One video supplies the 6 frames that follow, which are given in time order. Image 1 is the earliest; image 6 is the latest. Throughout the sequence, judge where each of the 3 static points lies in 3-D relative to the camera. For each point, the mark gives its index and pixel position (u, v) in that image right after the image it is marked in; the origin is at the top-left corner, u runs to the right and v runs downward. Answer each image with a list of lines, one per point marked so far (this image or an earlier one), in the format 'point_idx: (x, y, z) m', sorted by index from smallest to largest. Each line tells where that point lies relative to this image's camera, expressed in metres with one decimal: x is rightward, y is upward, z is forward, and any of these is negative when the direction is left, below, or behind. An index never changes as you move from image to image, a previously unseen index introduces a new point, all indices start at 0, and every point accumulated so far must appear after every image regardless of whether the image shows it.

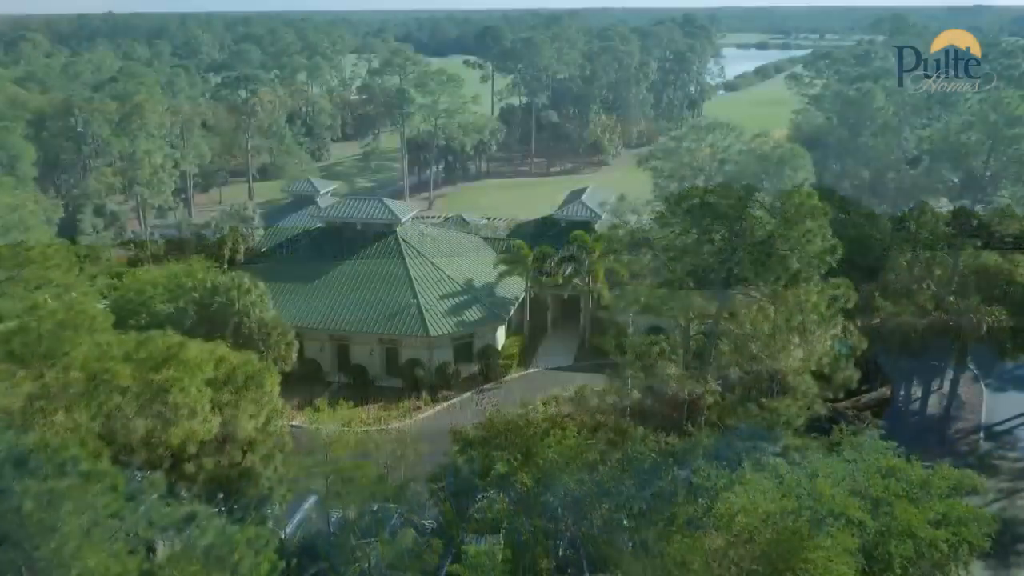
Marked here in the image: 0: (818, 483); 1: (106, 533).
0: (+5.9, -3.8, +18.0) m
1: (-6.2, -3.7, +14.5) m
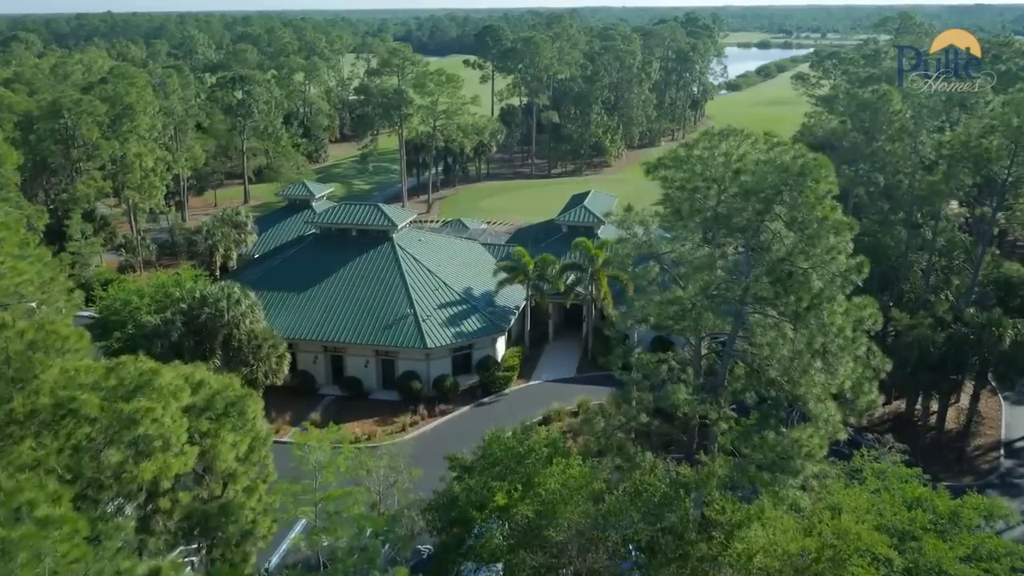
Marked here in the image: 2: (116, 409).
0: (+5.9, -4.2, +16.7) m
1: (-6.2, -4.1, +13.2) m
2: (-6.7, -2.0, +15.6) m
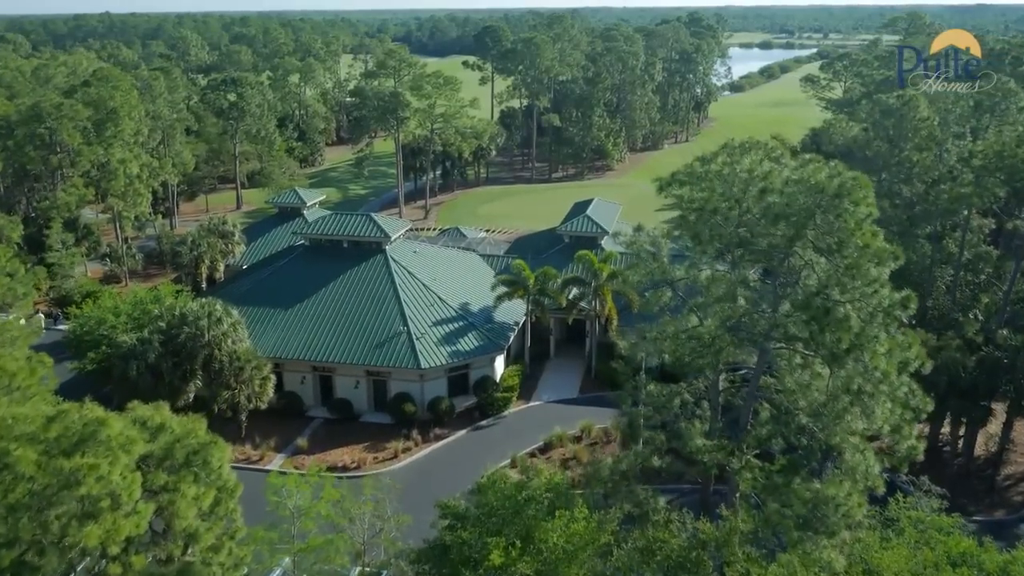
0: (+5.9, -4.7, +14.8) m
1: (-6.3, -4.7, +11.3) m
2: (-6.7, -2.6, +13.7) m
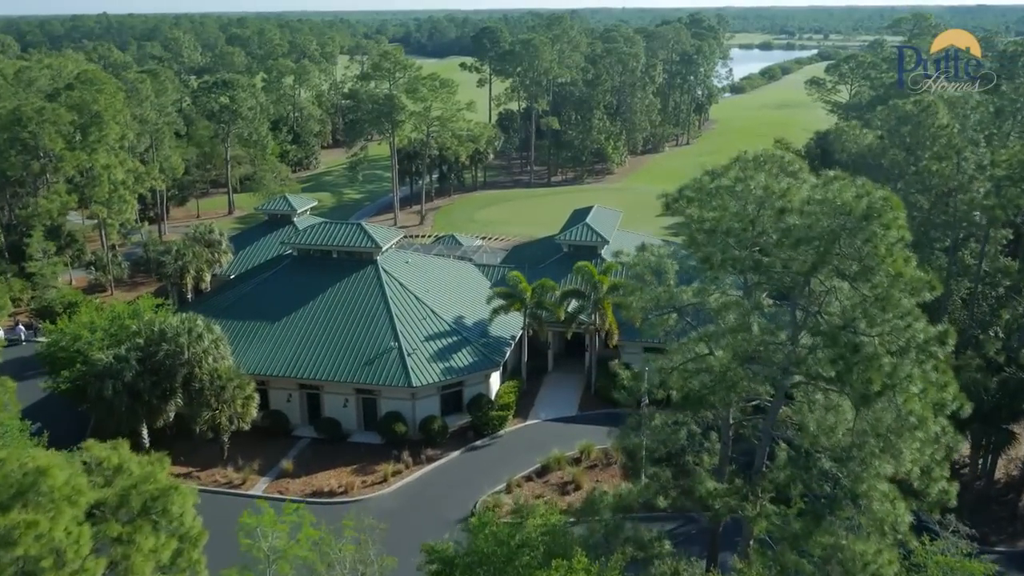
0: (+5.8, -5.2, +13.3) m
1: (-6.4, -5.1, +9.8) m
2: (-6.9, -3.1, +12.2) m
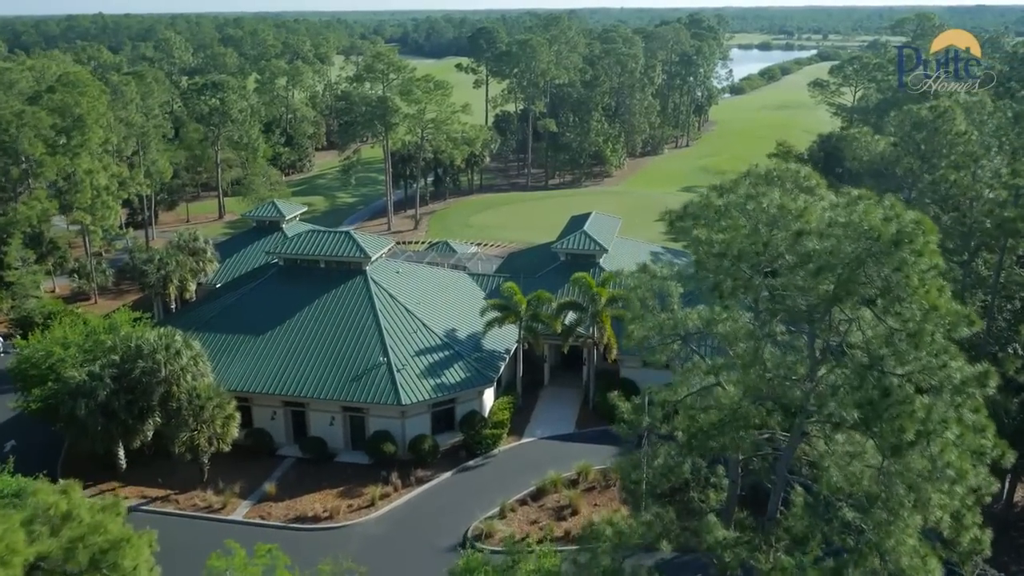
0: (+5.6, -5.6, +11.9) m
1: (-6.6, -5.5, +8.4) m
2: (-7.0, -3.5, +10.8) m
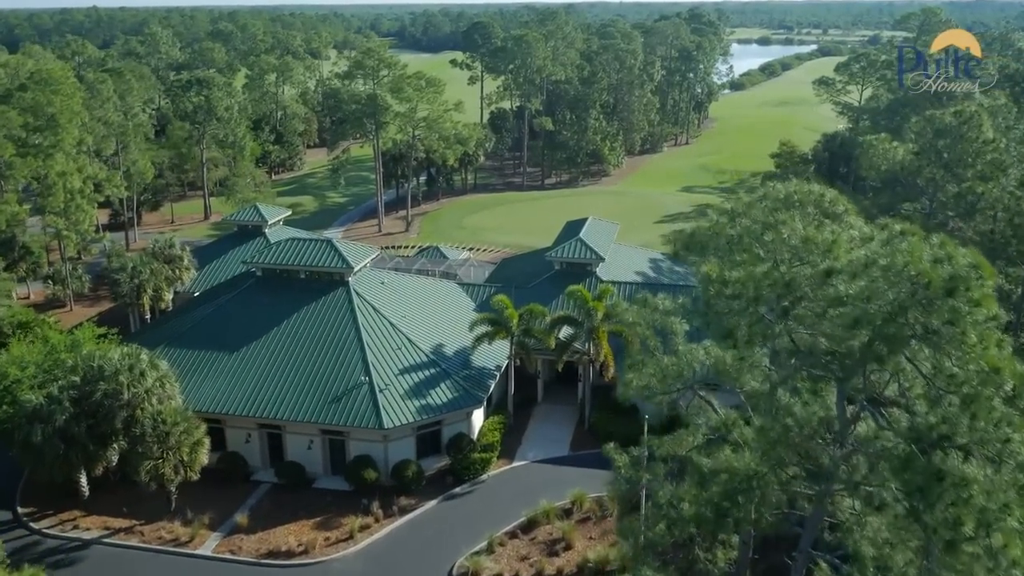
0: (+5.3, -6.1, +10.1) m
1: (-6.8, -6.1, +6.5) m
2: (-7.3, -4.0, +8.9) m
